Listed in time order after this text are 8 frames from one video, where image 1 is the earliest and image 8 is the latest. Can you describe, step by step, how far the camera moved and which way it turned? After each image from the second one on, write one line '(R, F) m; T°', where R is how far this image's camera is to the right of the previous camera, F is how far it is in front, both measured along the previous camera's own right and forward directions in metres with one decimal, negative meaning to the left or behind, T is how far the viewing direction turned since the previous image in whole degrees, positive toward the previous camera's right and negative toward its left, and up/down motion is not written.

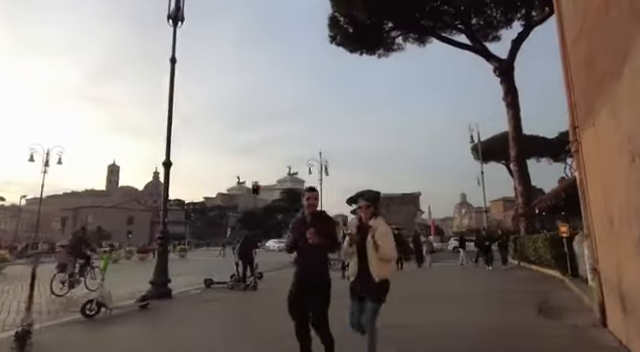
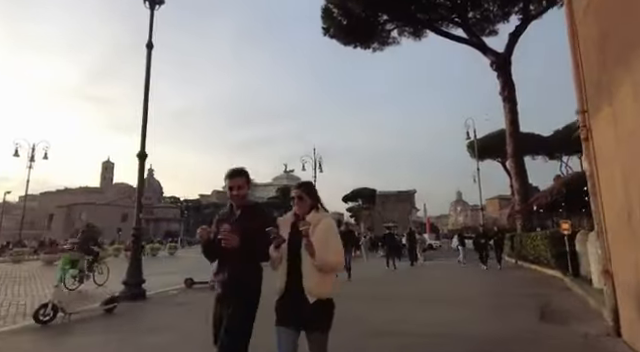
(+0.2, +0.6) m; +1°
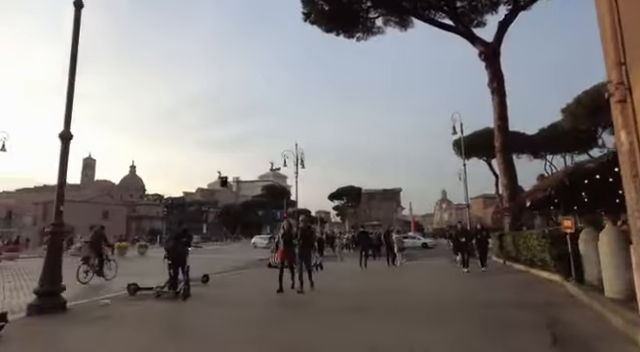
(+0.5, +1.5) m; +2°
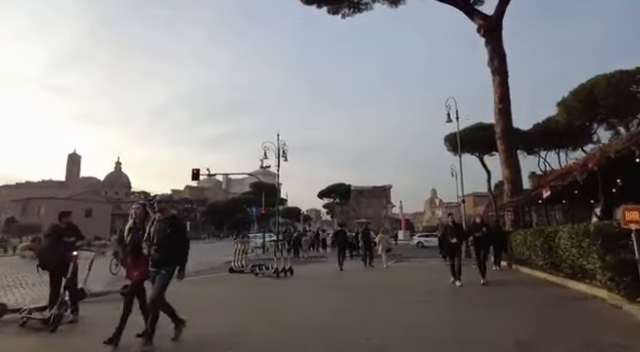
(+0.7, +2.9) m; +1°
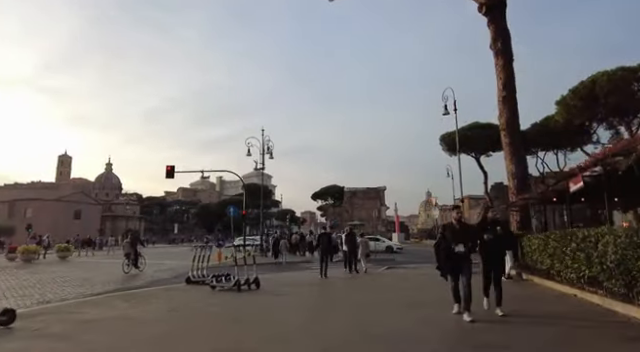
(+0.6, +2.4) m; +1°
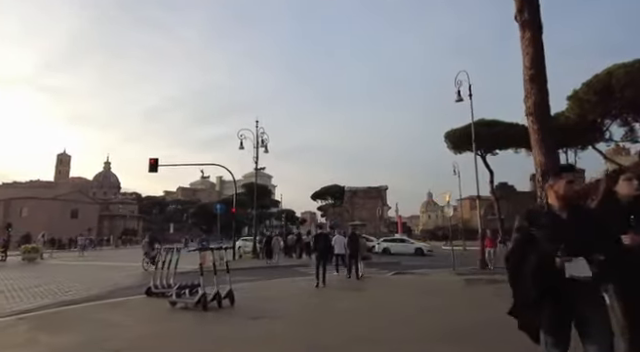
(+0.1, +2.6) m; 0°
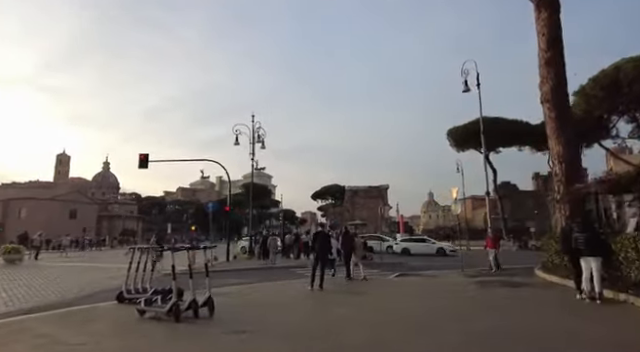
(+0.1, +1.3) m; 0°
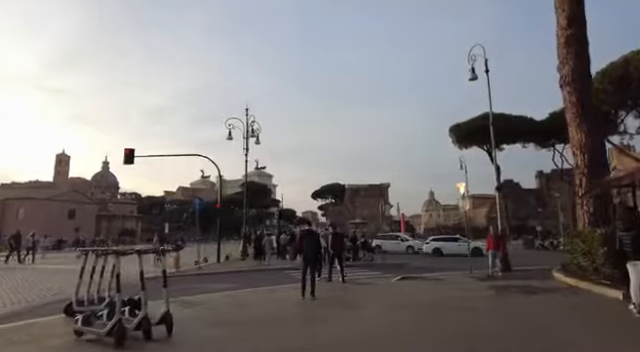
(+0.2, +1.5) m; 0°
